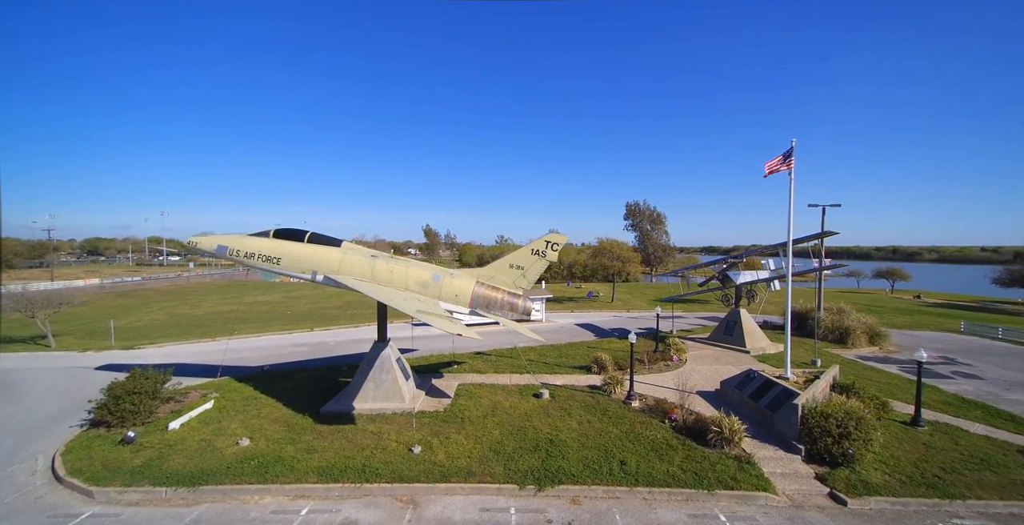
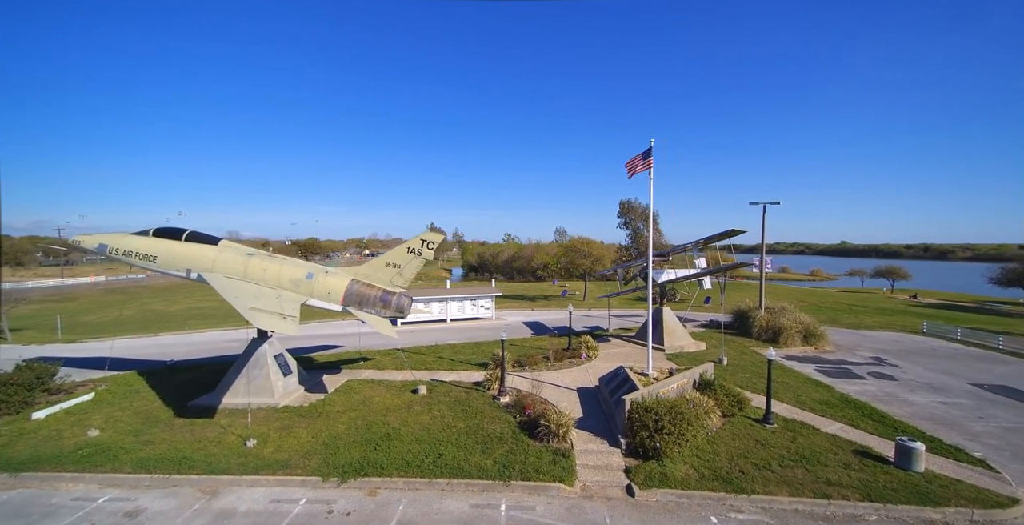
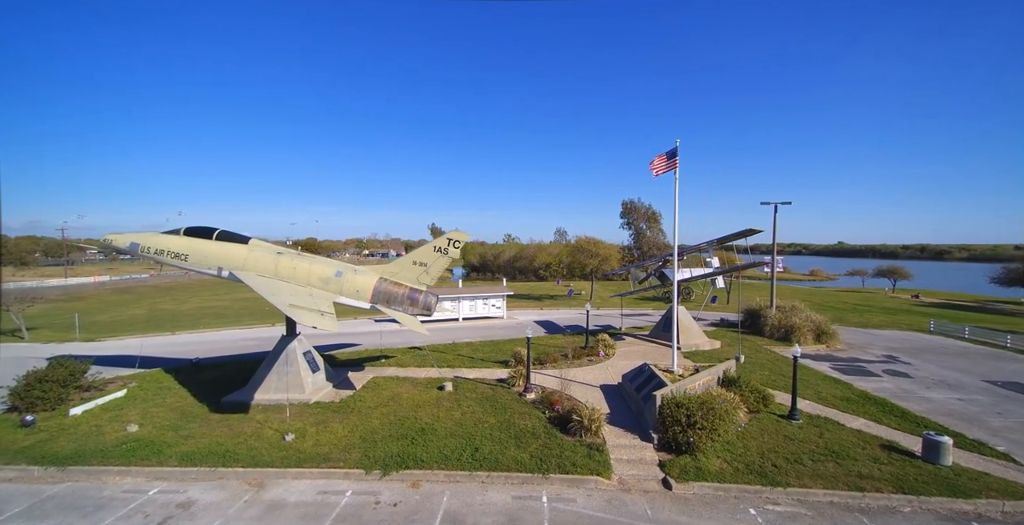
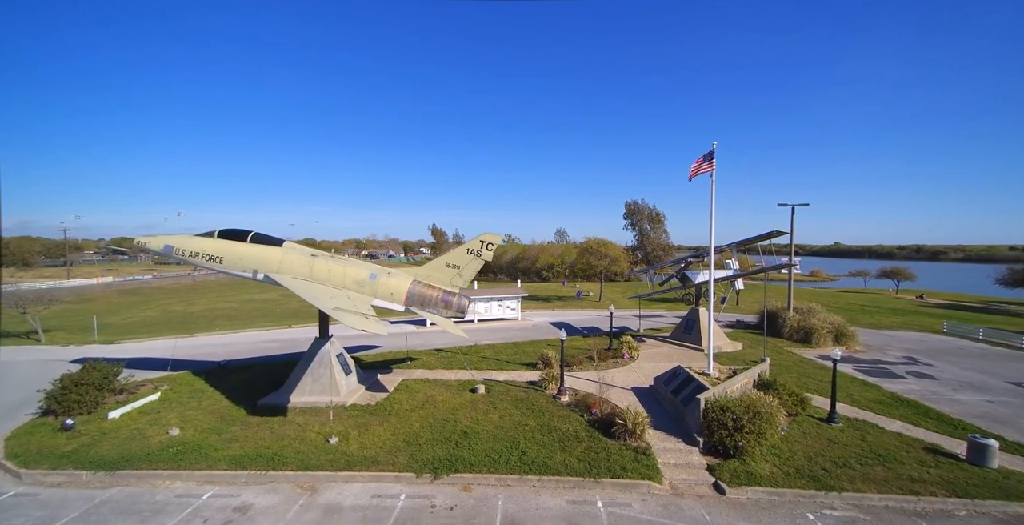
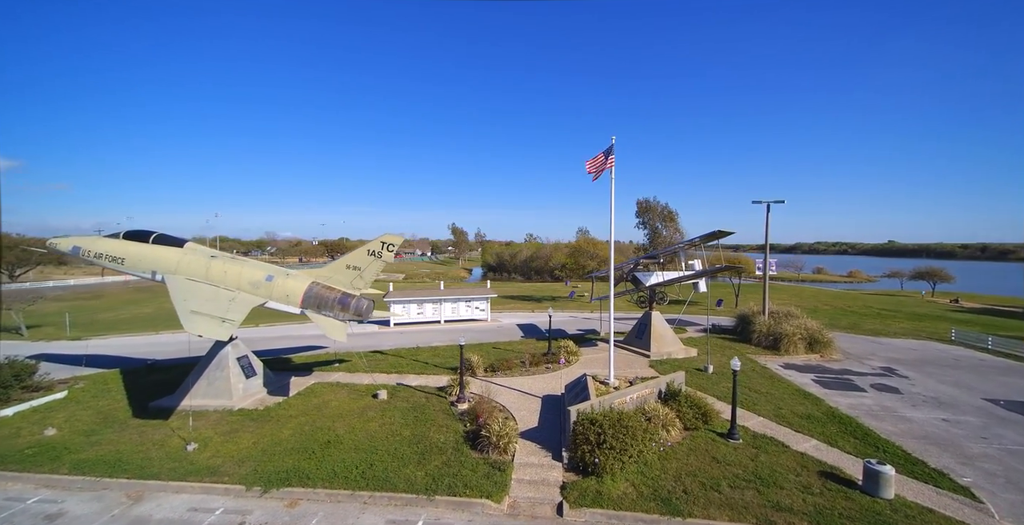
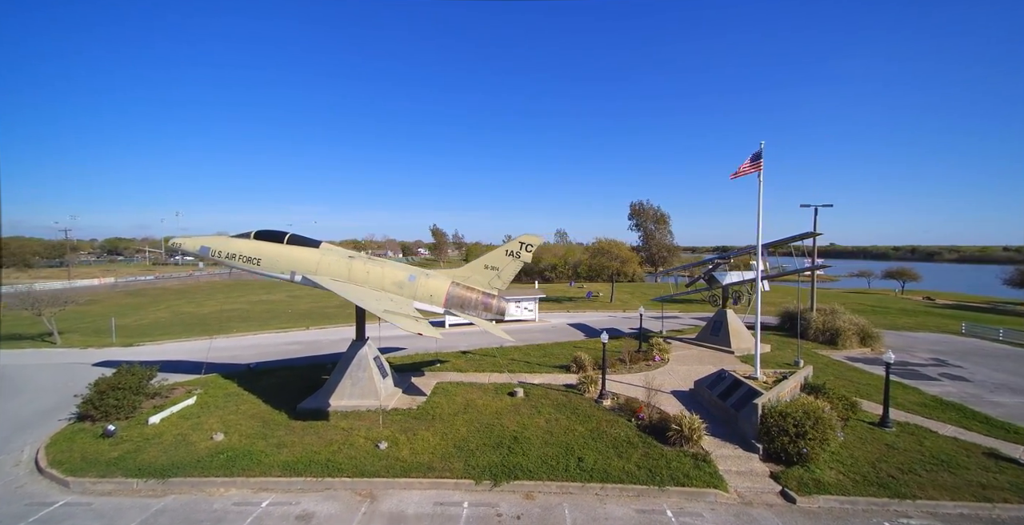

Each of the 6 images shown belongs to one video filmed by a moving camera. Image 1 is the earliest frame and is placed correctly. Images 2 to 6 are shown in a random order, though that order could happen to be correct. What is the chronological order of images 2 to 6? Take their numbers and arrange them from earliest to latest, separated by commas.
6, 4, 3, 2, 5
